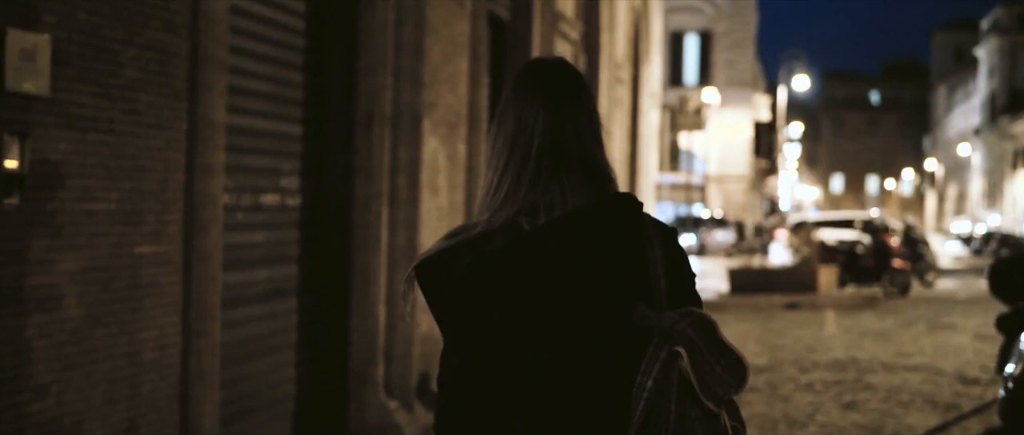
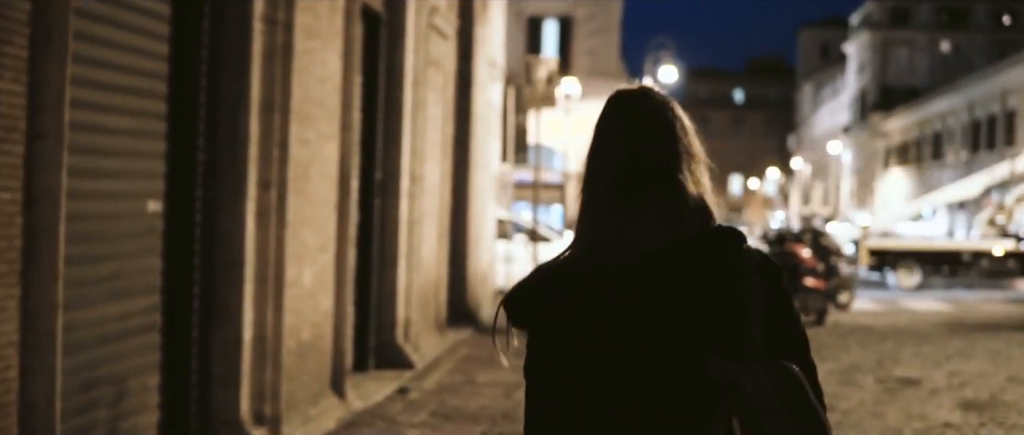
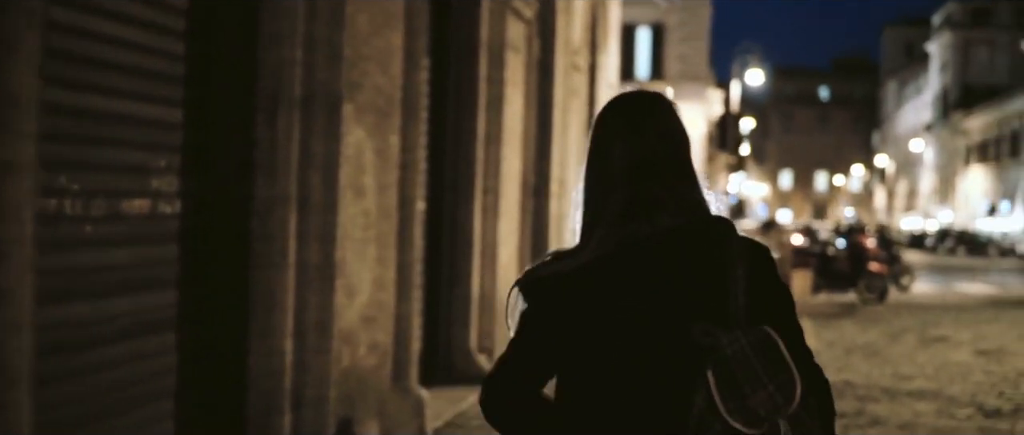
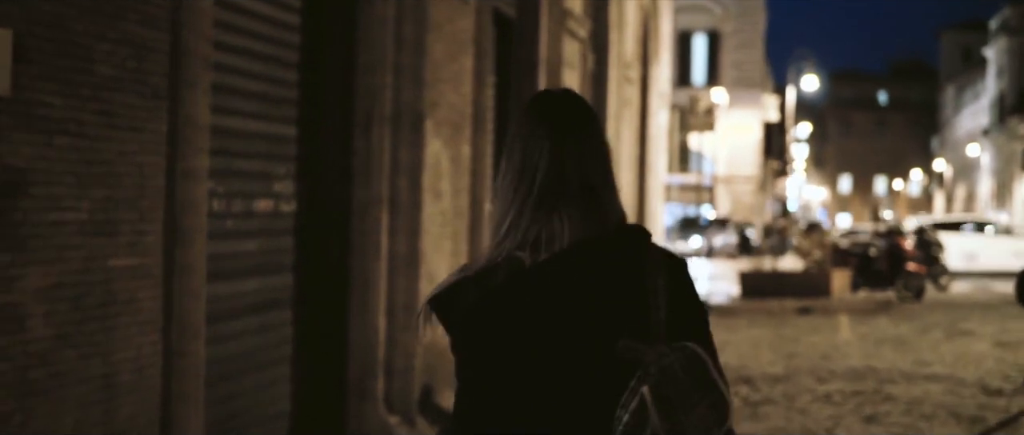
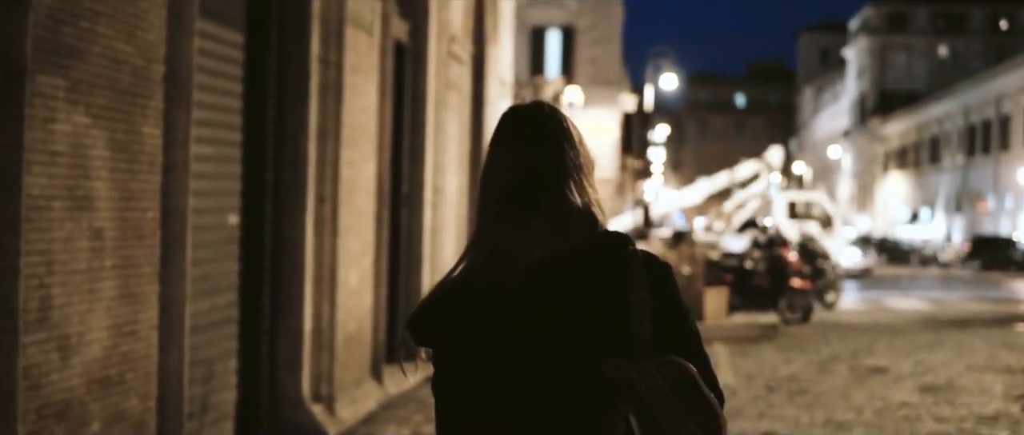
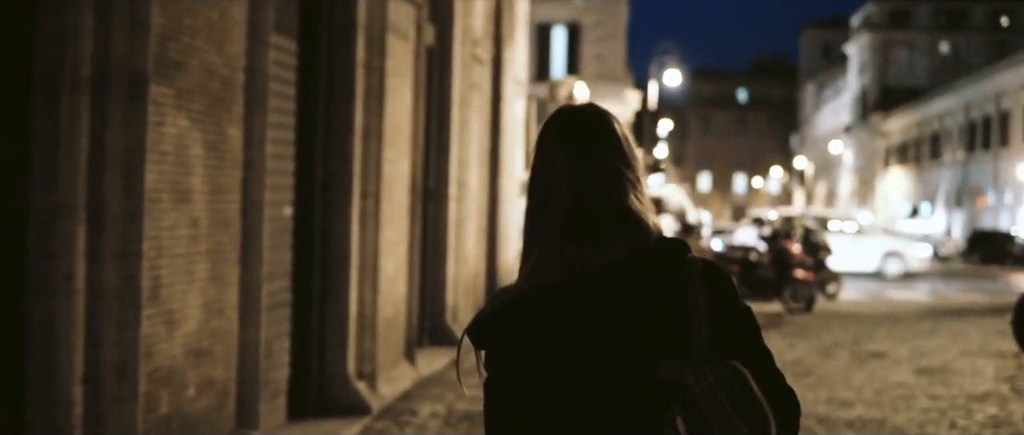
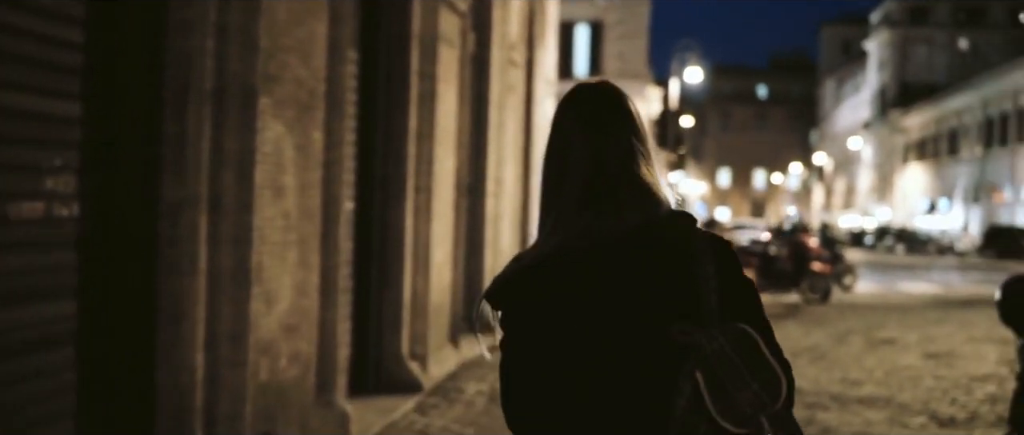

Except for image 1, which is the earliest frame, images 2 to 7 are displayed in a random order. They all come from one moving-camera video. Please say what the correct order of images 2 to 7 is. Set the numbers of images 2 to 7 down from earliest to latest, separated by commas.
4, 3, 7, 6, 5, 2
